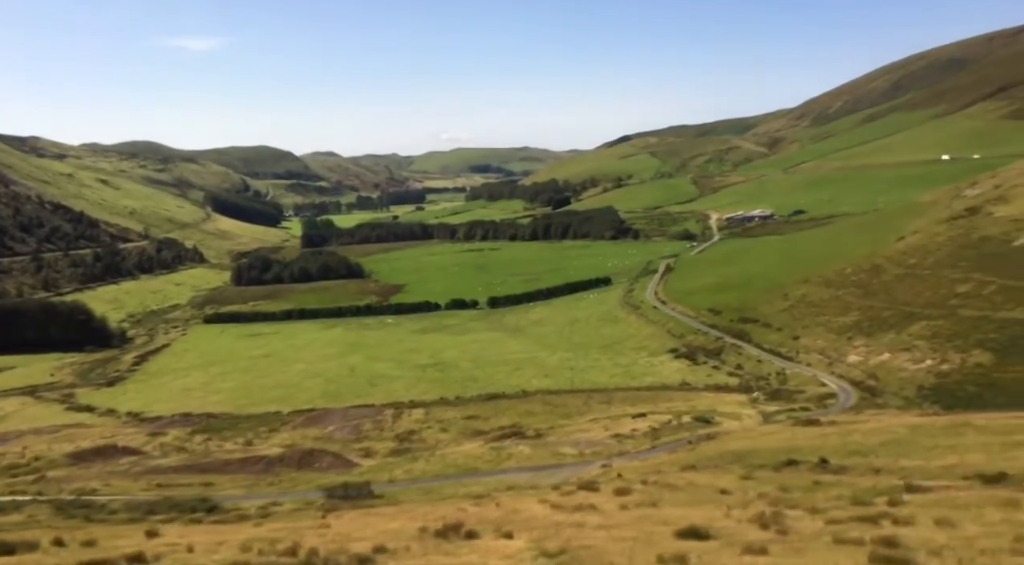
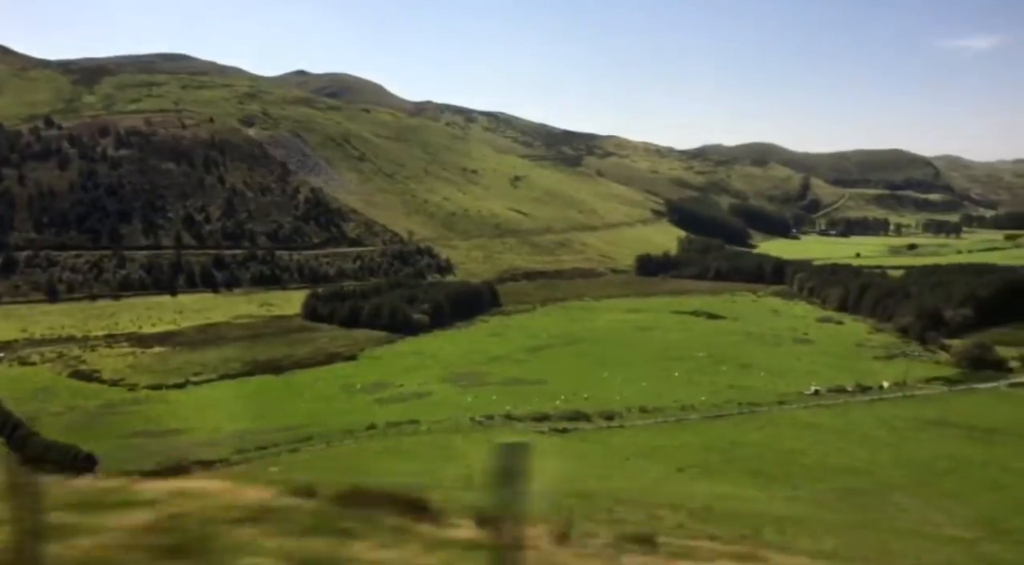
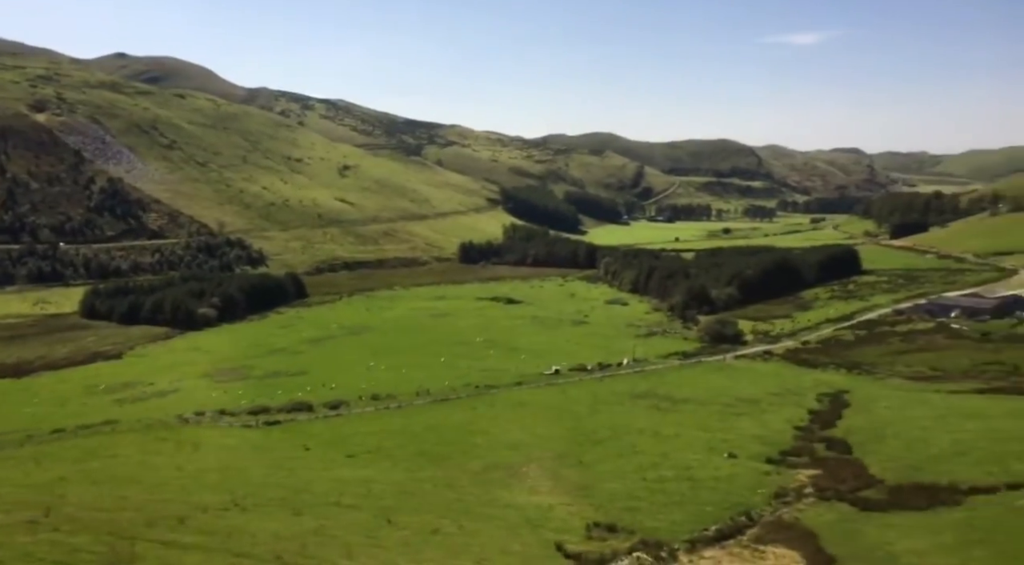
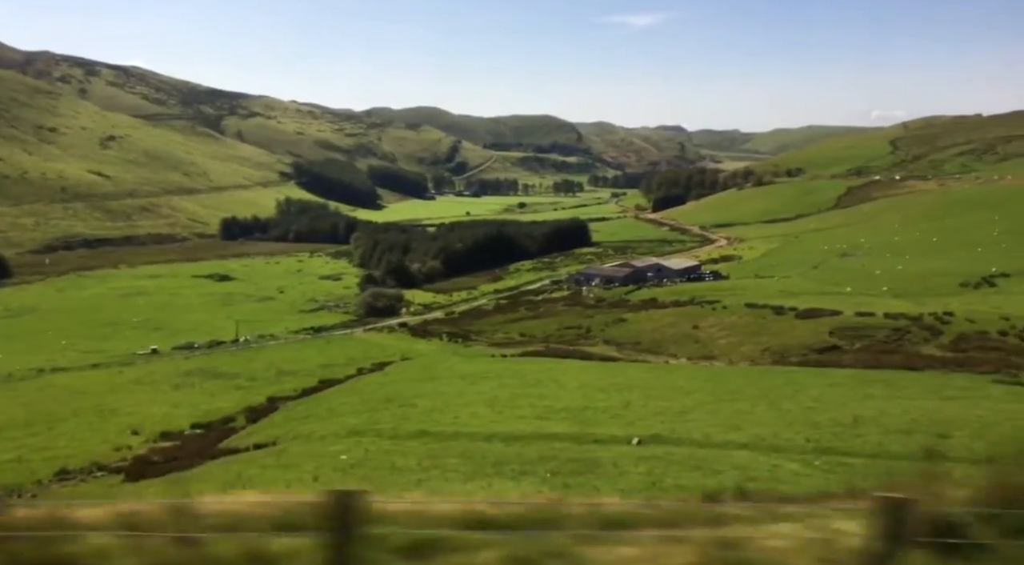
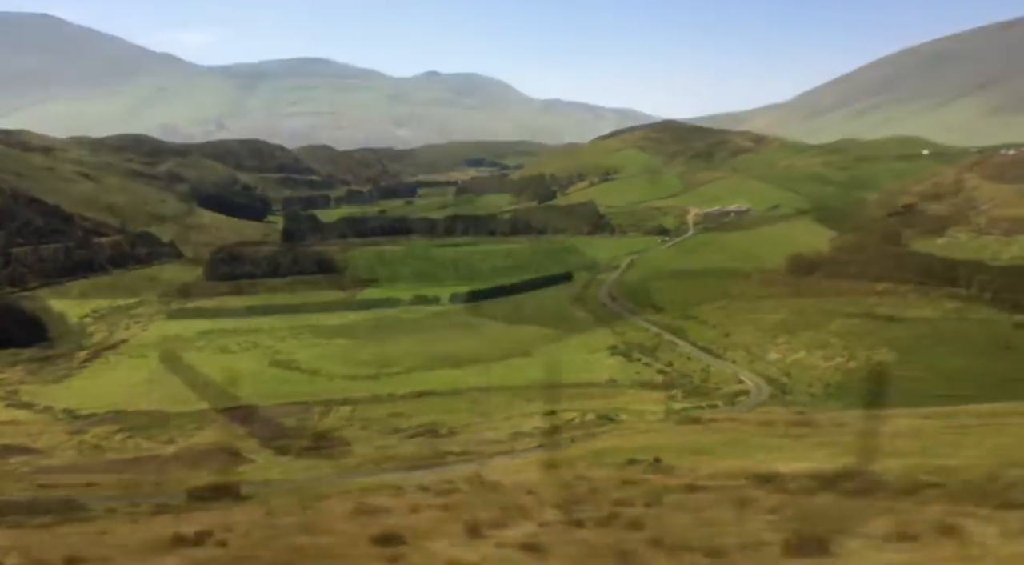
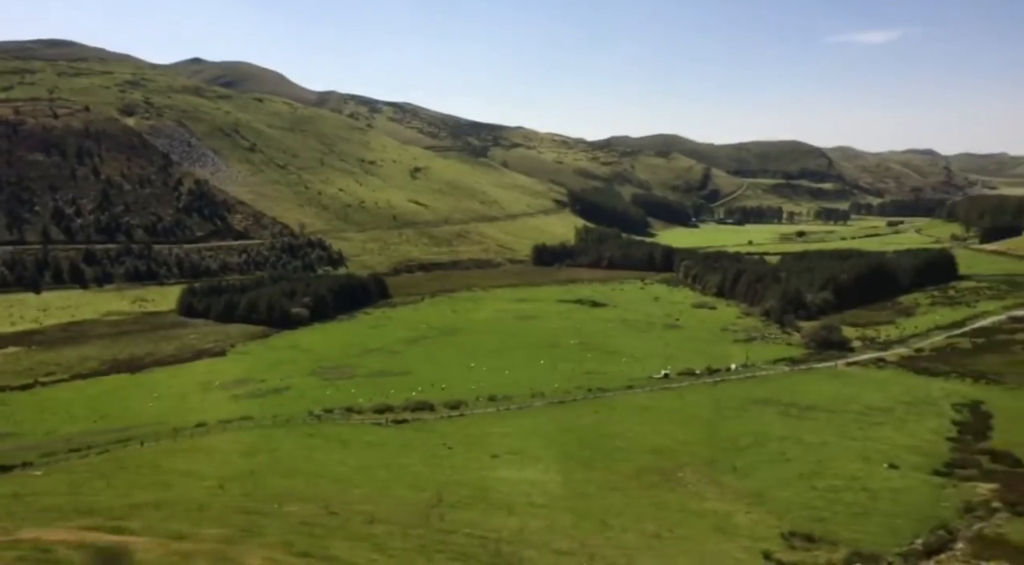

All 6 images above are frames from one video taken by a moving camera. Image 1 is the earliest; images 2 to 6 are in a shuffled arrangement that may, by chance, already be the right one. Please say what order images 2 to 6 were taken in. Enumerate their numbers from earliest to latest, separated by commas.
5, 2, 6, 3, 4
